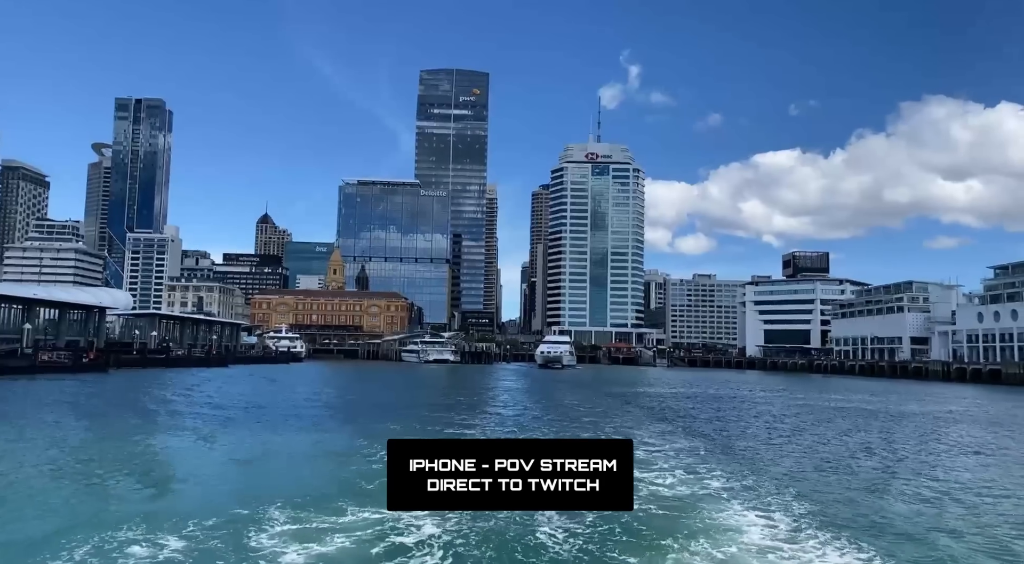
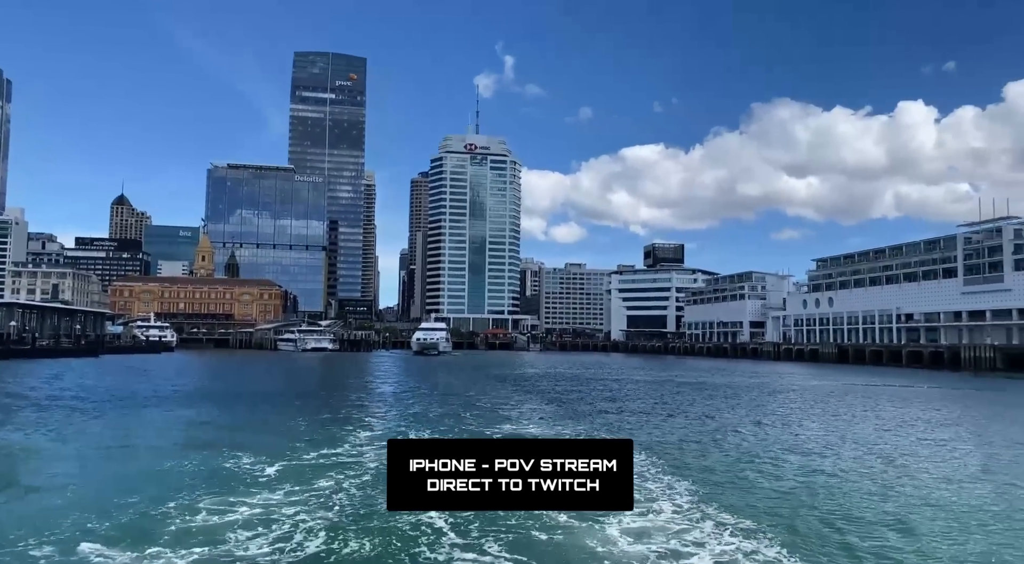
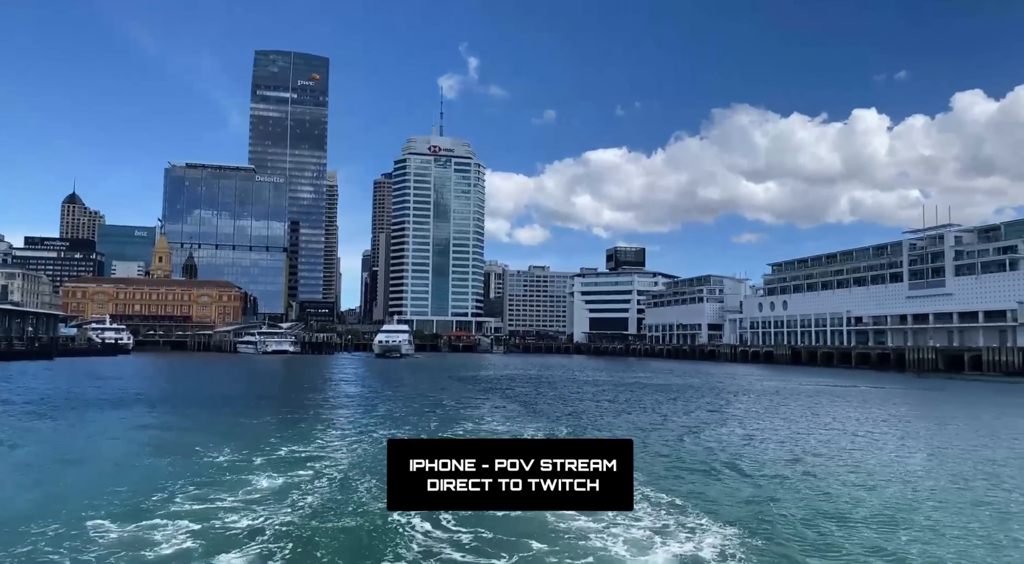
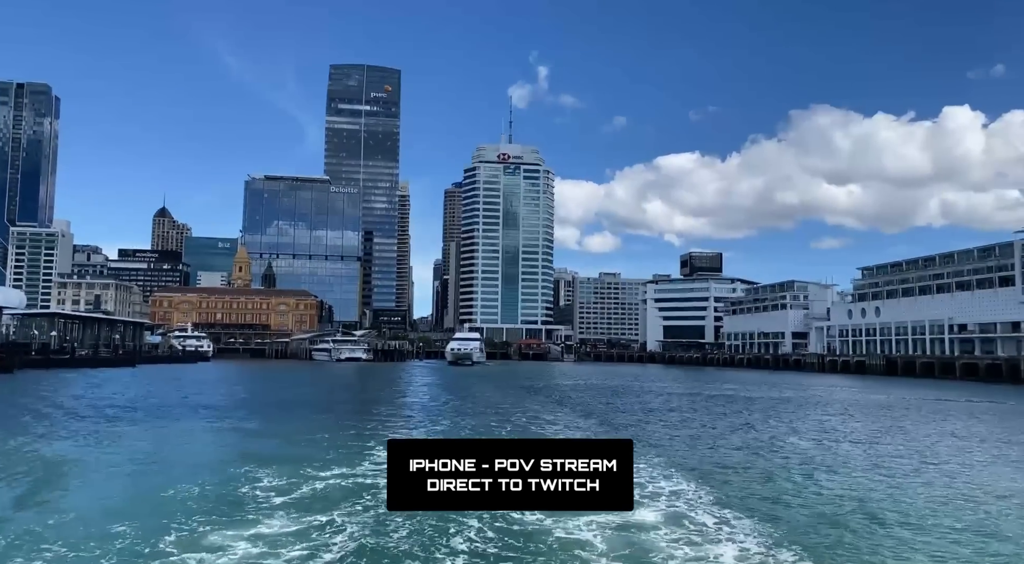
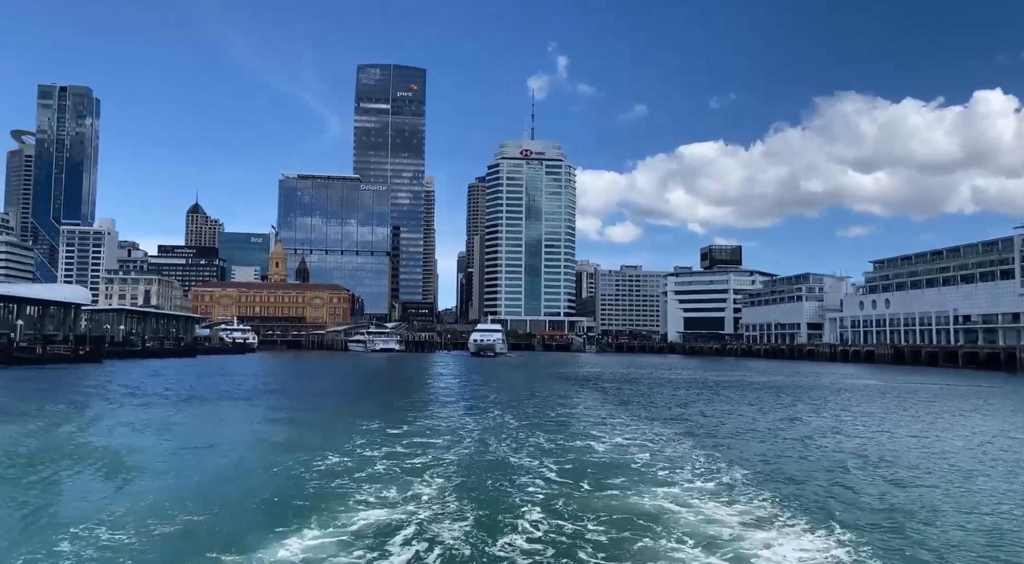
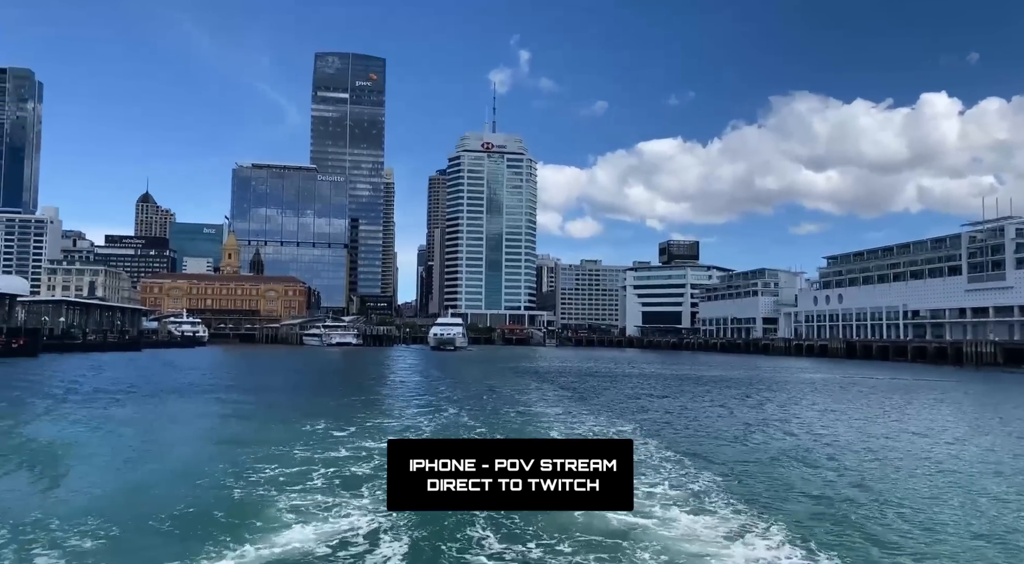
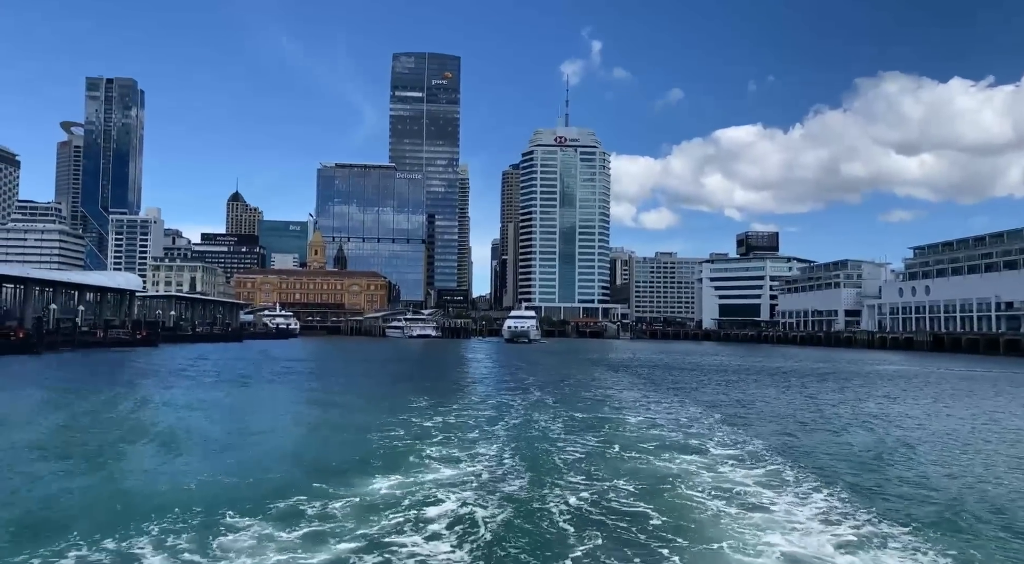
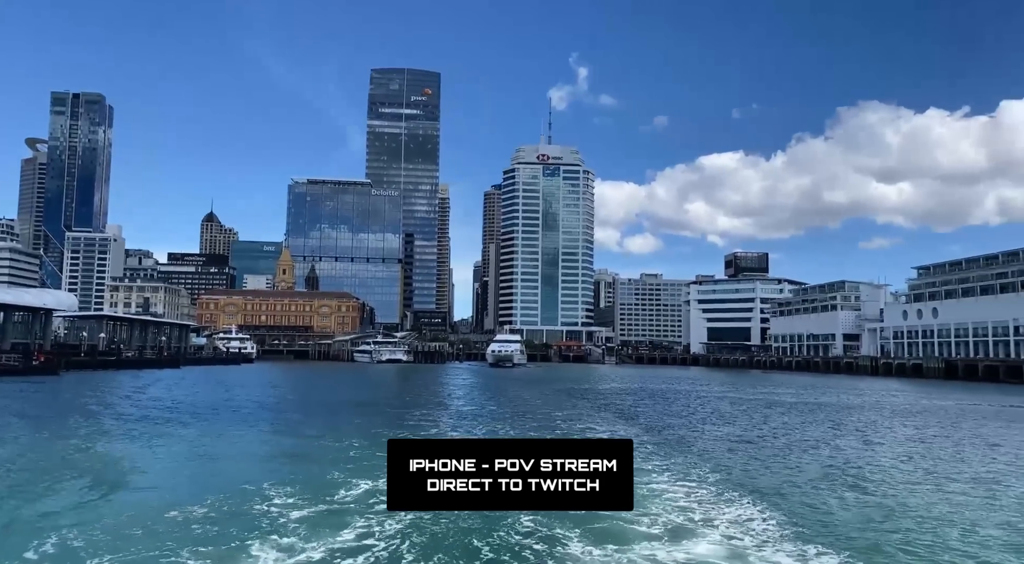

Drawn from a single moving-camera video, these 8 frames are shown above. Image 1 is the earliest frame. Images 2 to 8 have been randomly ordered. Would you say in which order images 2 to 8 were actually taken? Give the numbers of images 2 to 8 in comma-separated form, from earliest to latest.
8, 4, 2, 3, 6, 5, 7
